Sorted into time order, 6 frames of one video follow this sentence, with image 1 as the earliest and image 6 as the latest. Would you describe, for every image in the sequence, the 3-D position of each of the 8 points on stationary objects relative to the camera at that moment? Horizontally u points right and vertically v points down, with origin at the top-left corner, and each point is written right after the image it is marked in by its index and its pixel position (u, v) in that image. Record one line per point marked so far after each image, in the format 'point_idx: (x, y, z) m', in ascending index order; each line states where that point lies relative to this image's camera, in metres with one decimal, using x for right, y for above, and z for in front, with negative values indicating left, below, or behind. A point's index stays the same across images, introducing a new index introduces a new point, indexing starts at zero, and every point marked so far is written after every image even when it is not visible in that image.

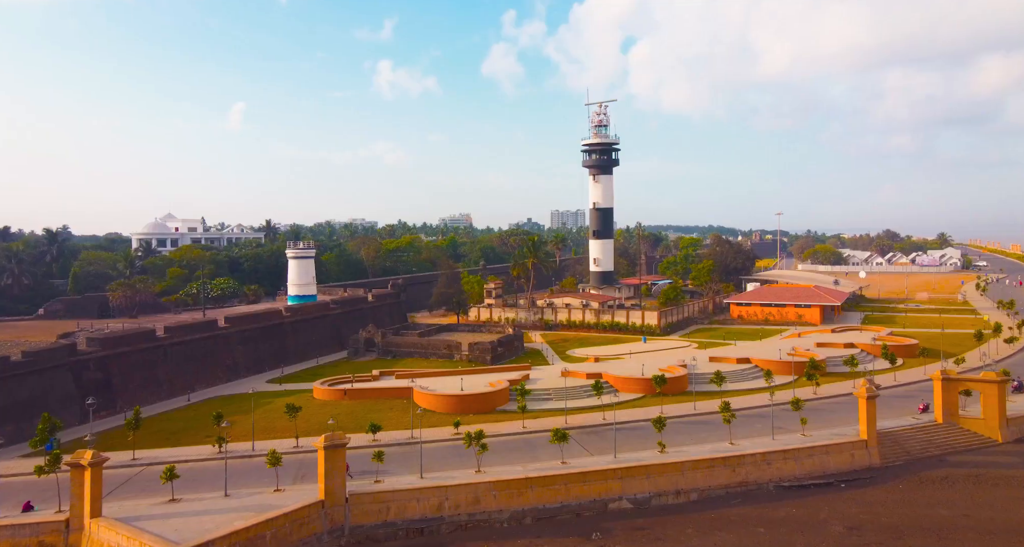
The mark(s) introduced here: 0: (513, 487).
0: (0.0, -5.3, +17.2) m
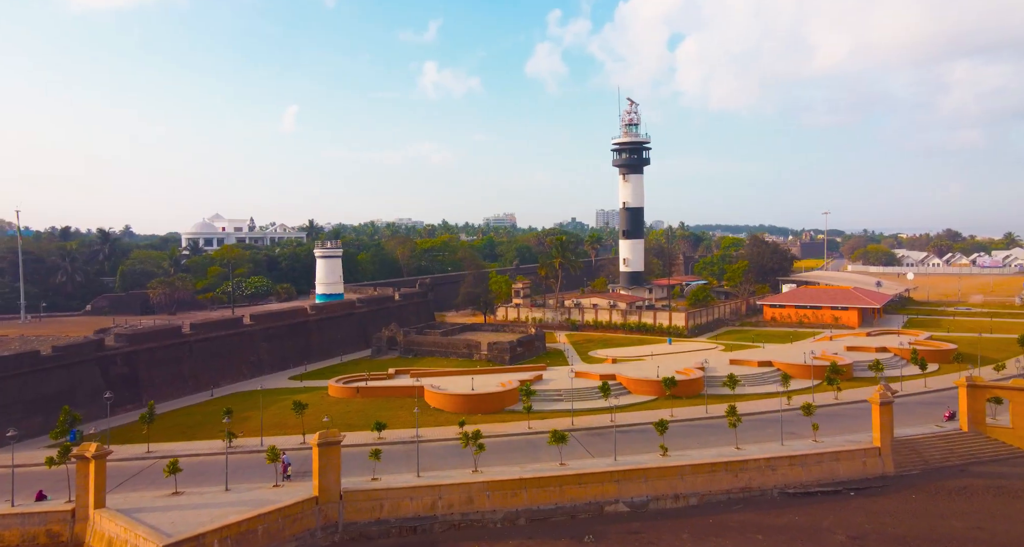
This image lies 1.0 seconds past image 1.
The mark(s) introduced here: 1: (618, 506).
0: (-0.1, -5.3, +17.1) m
1: (+2.7, -5.8, +17.6) m
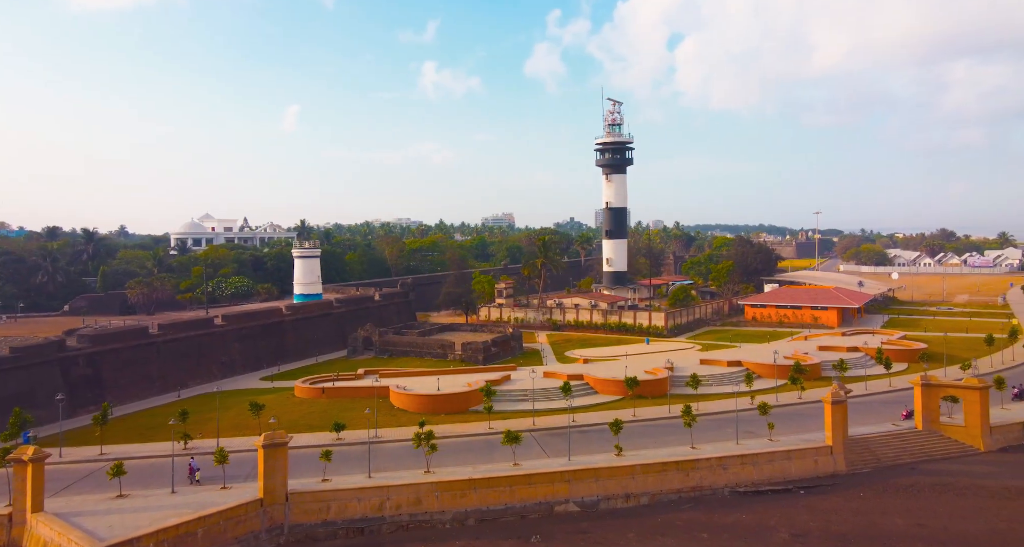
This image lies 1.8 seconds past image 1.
0: (-1.4, -5.3, +17.1) m
1: (+1.4, -5.8, +17.5) m
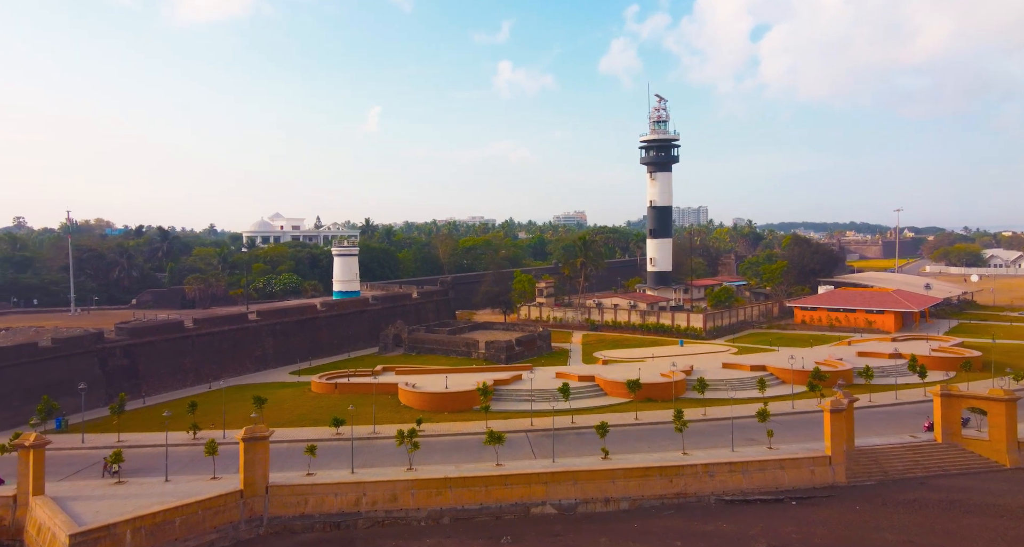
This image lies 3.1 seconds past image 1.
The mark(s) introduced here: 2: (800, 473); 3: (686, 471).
0: (-2.0, -5.2, +17.1) m
1: (+0.8, -5.8, +17.4) m
2: (+7.6, -5.3, +18.5) m
3: (+4.5, -5.1, +17.9) m
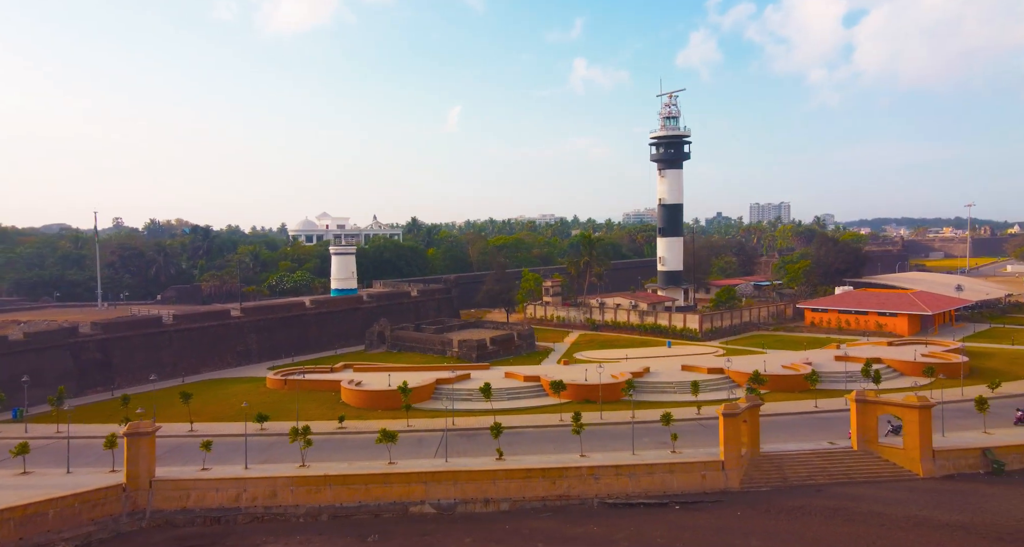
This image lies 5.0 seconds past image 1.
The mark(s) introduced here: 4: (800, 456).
0: (-5.0, -5.2, +17.3) m
1: (-2.2, -5.8, +17.4) m
2: (+4.7, -5.3, +18.2) m
3: (+1.5, -5.1, +17.8) m
4: (+8.2, -5.2, +19.9) m
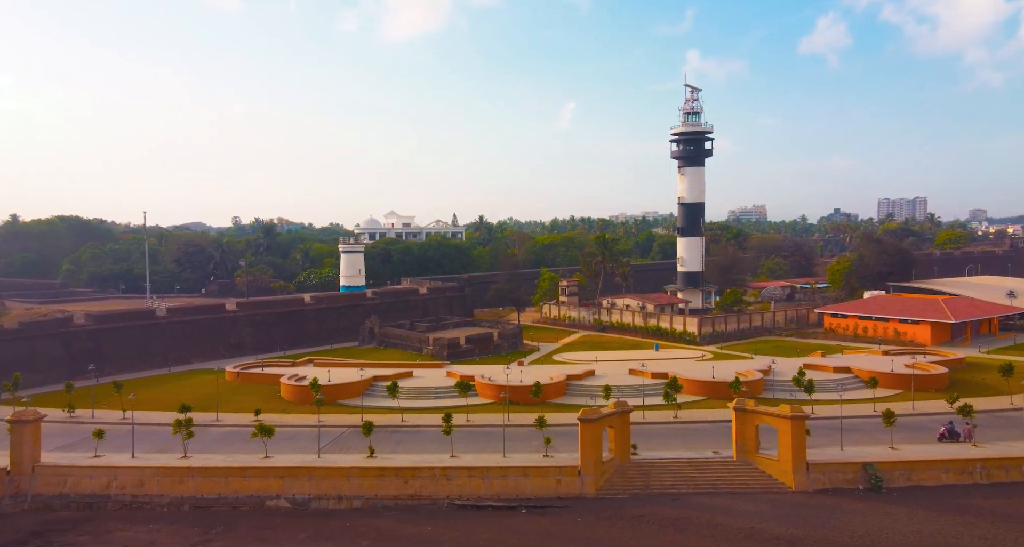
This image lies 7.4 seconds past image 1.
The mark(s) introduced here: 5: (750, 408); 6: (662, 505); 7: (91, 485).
0: (-8.8, -5.3, +18.4) m
1: (-6.0, -5.9, +18.3) m
2: (+0.9, -5.5, +18.5) m
3: (-2.3, -5.2, +18.3) m
4: (+4.6, -5.4, +19.9) m
5: (+7.0, -4.0, +20.2) m
6: (+4.1, -6.0, +18.1) m
7: (-11.1, -5.6, +18.6) m
